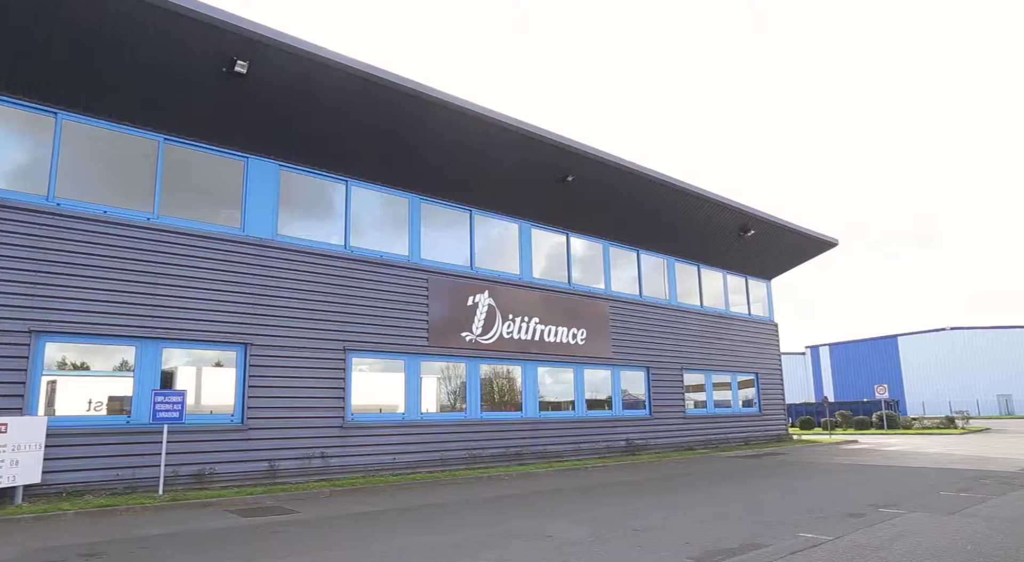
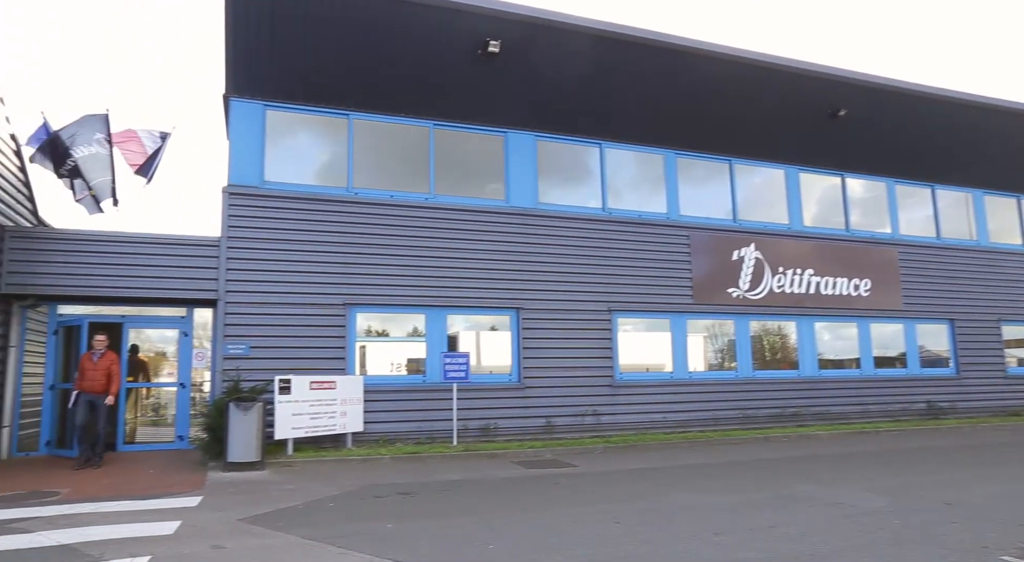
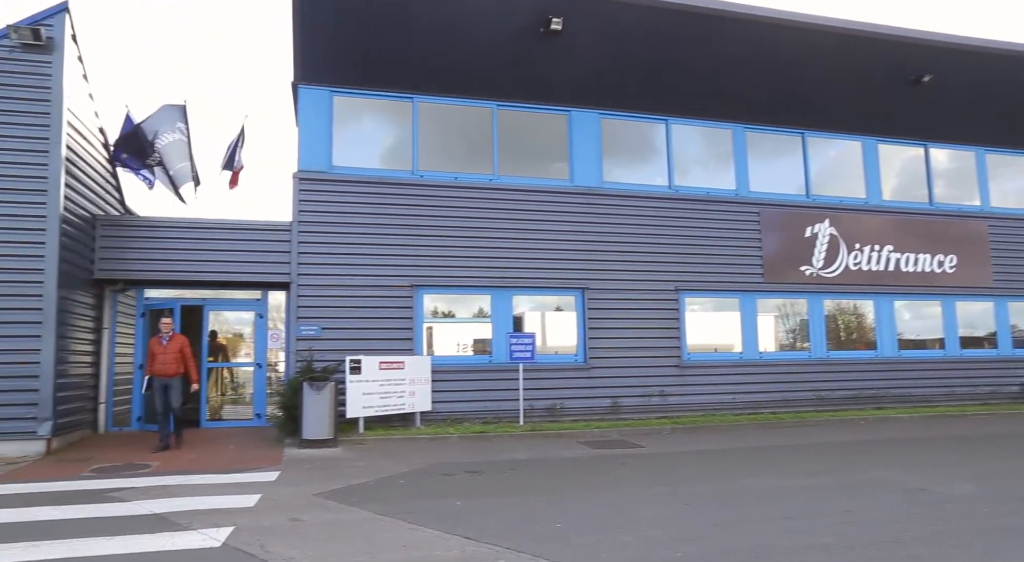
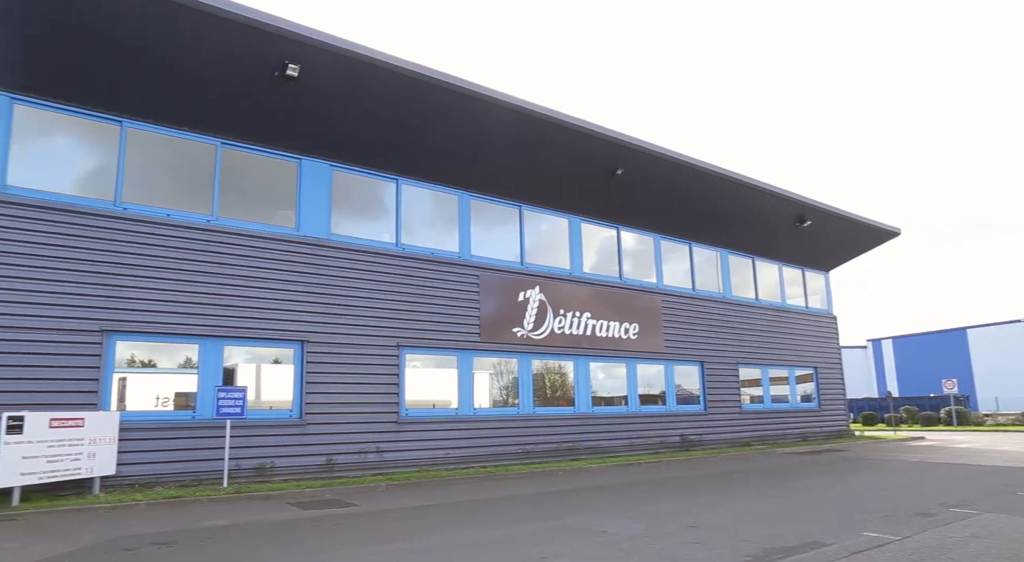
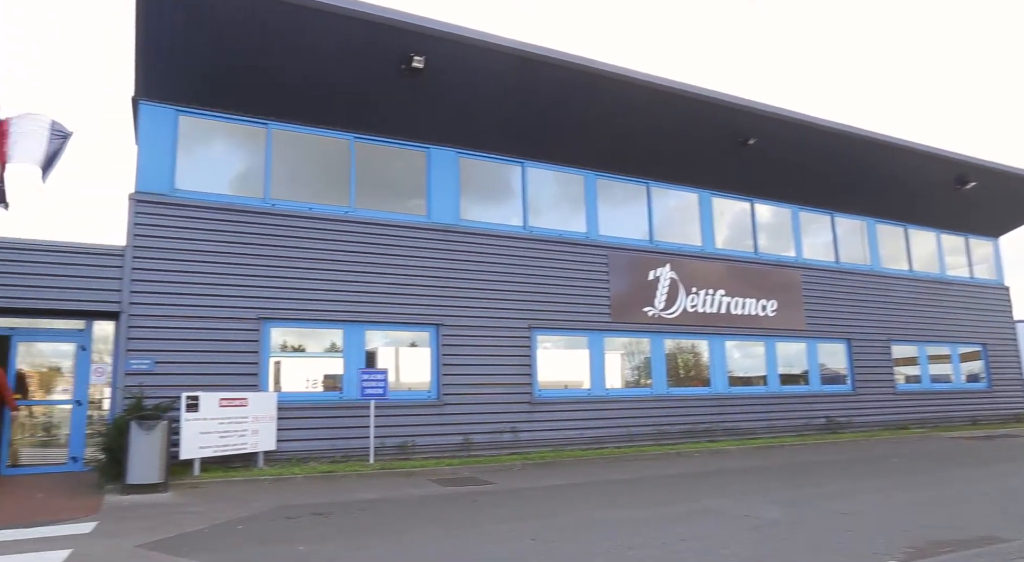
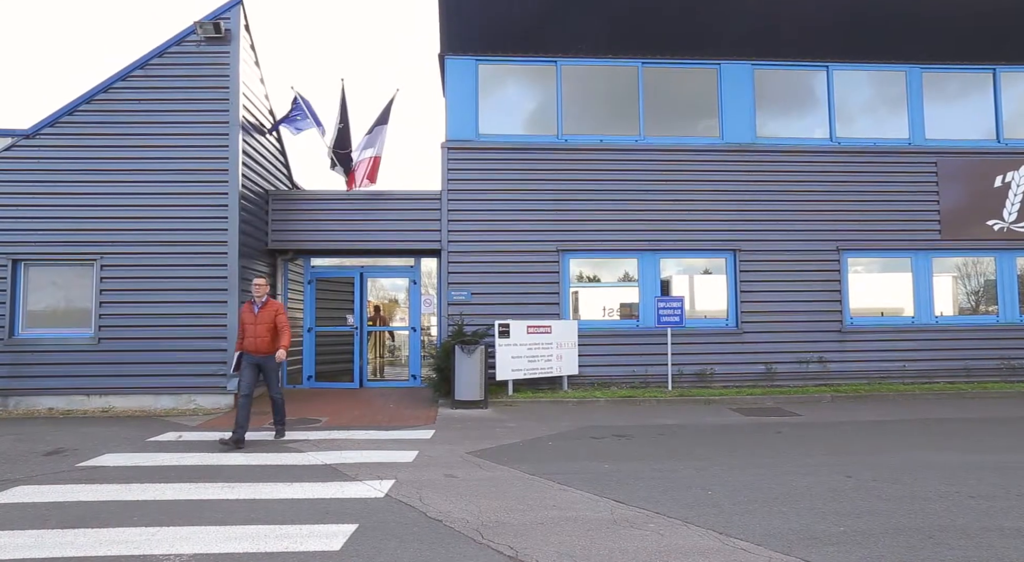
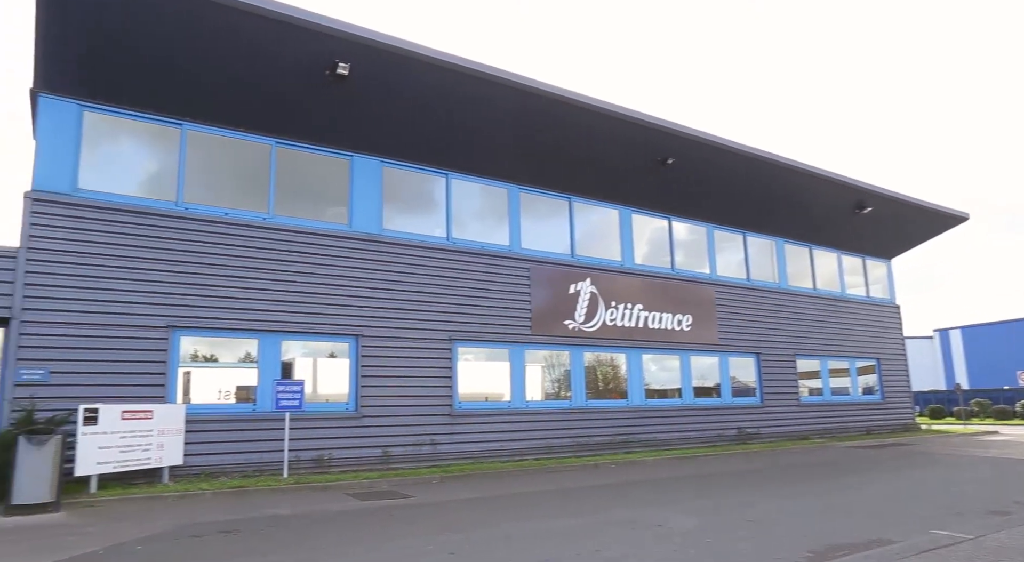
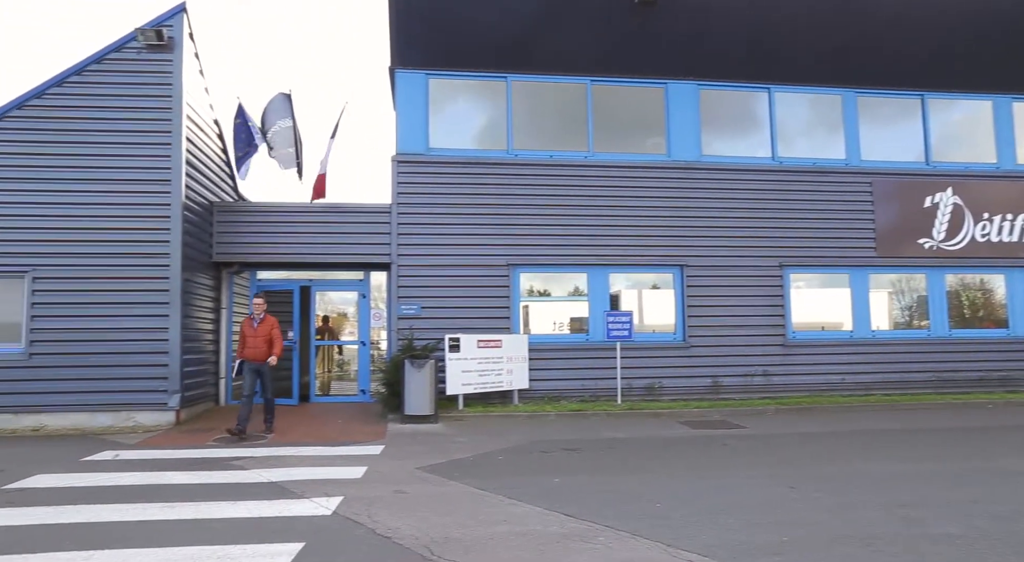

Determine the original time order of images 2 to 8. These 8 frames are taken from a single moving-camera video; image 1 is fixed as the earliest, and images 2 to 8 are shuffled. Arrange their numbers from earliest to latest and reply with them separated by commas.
4, 7, 5, 2, 3, 8, 6
